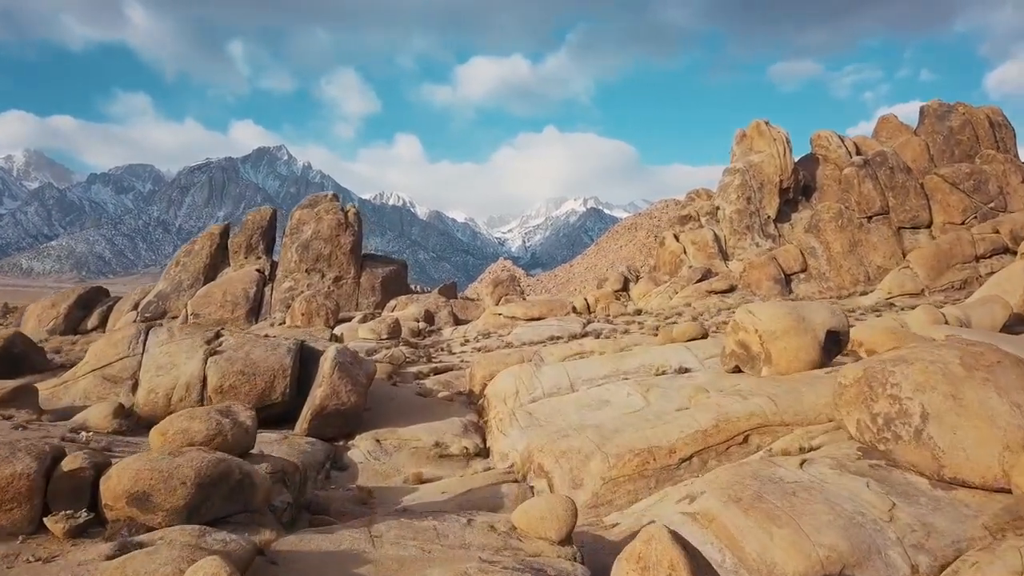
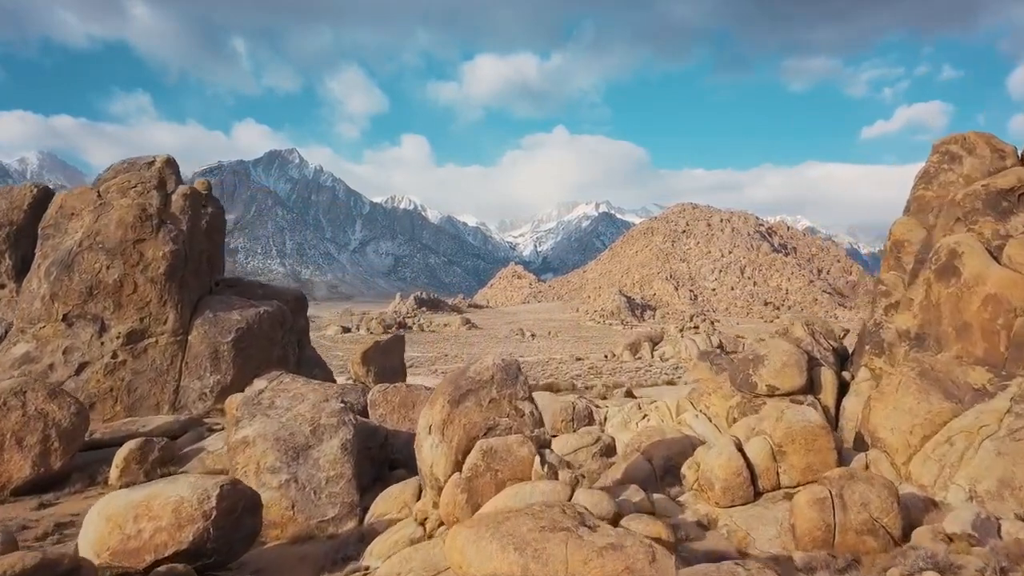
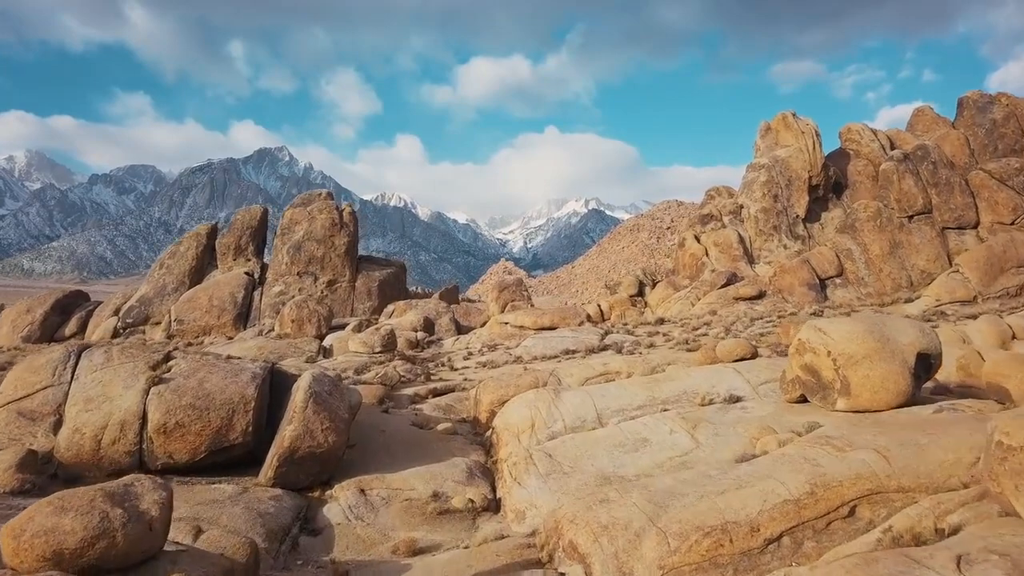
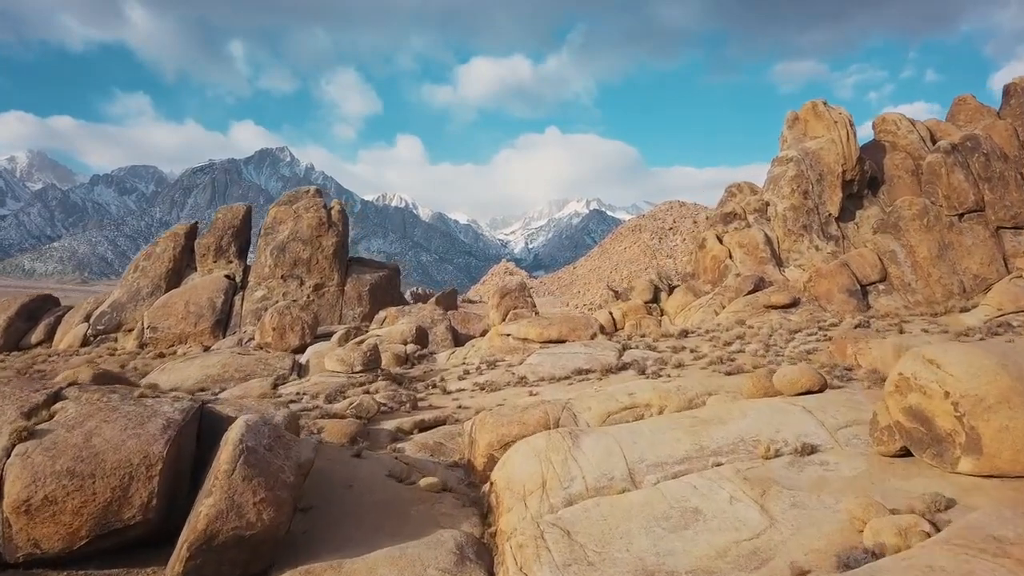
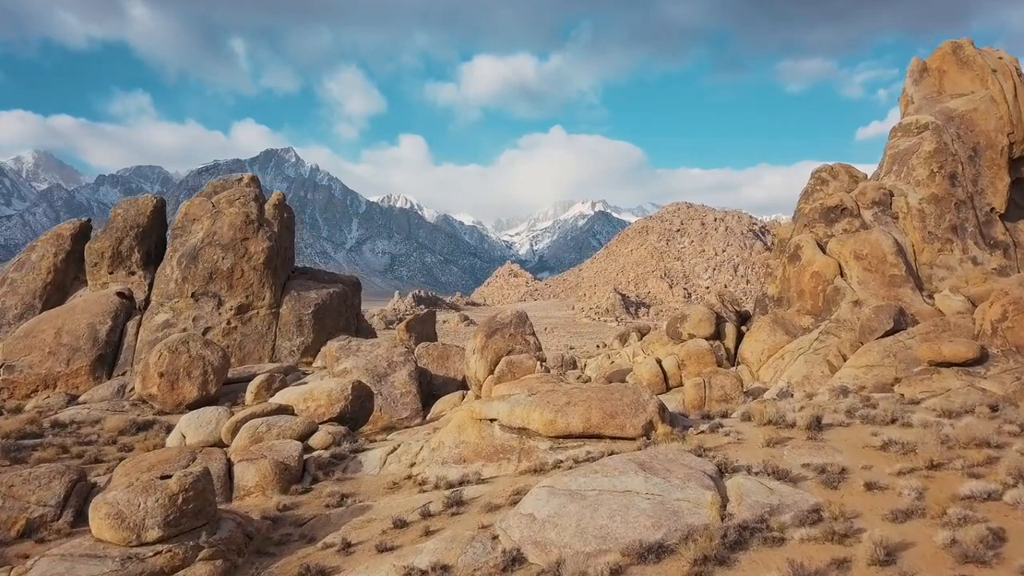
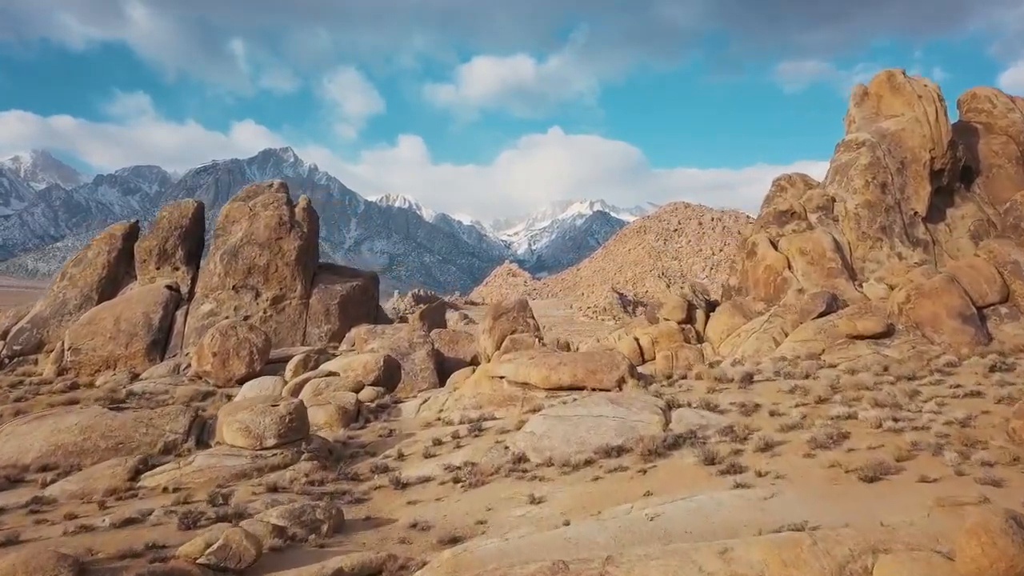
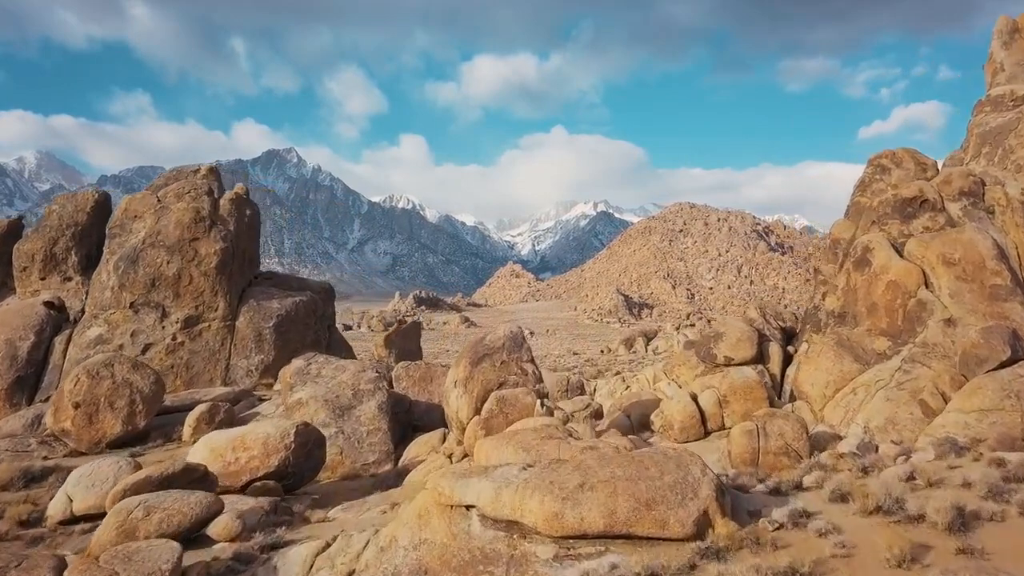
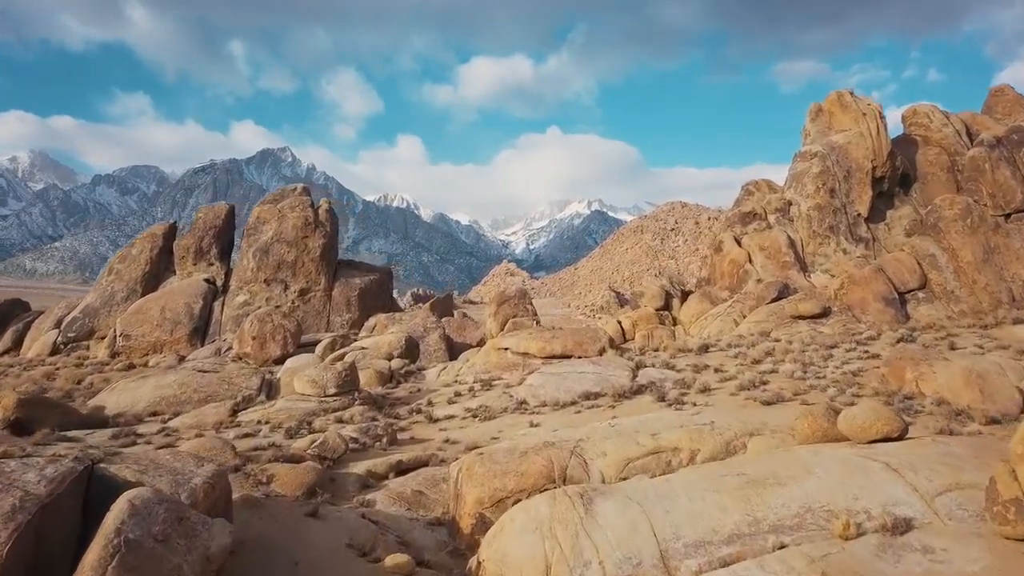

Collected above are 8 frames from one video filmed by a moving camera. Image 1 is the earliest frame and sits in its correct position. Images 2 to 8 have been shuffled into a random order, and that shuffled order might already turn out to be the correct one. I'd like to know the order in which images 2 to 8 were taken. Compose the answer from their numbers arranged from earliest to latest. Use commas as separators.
3, 4, 8, 6, 5, 7, 2
